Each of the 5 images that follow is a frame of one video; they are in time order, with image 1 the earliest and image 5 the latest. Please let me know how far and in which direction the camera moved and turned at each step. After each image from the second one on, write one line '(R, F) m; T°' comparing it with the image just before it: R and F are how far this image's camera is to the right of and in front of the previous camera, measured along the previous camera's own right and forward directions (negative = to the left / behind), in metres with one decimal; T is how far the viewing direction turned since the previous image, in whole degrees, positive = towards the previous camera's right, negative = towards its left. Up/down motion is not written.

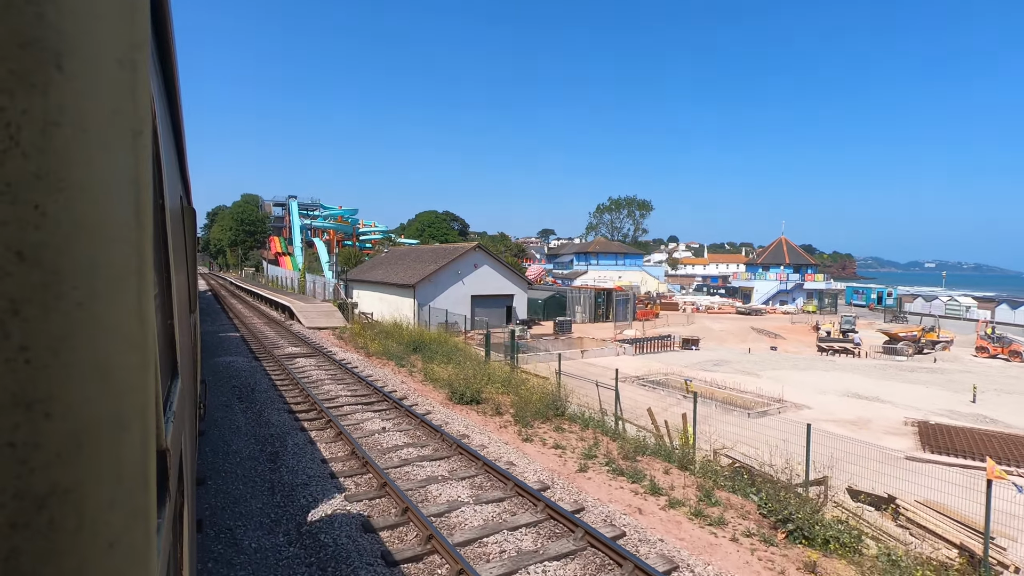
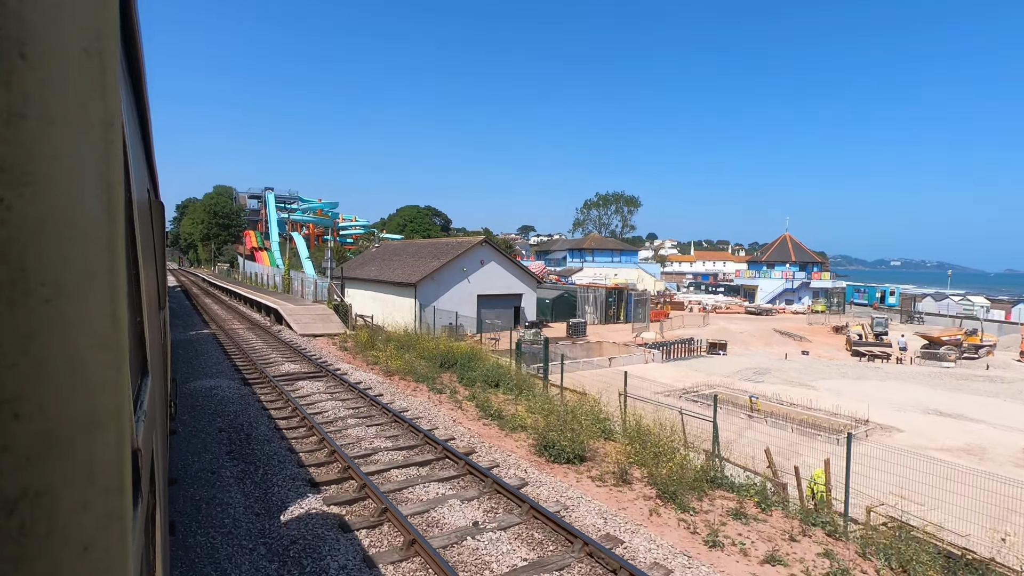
(-0.1, +0.2) m; +2°
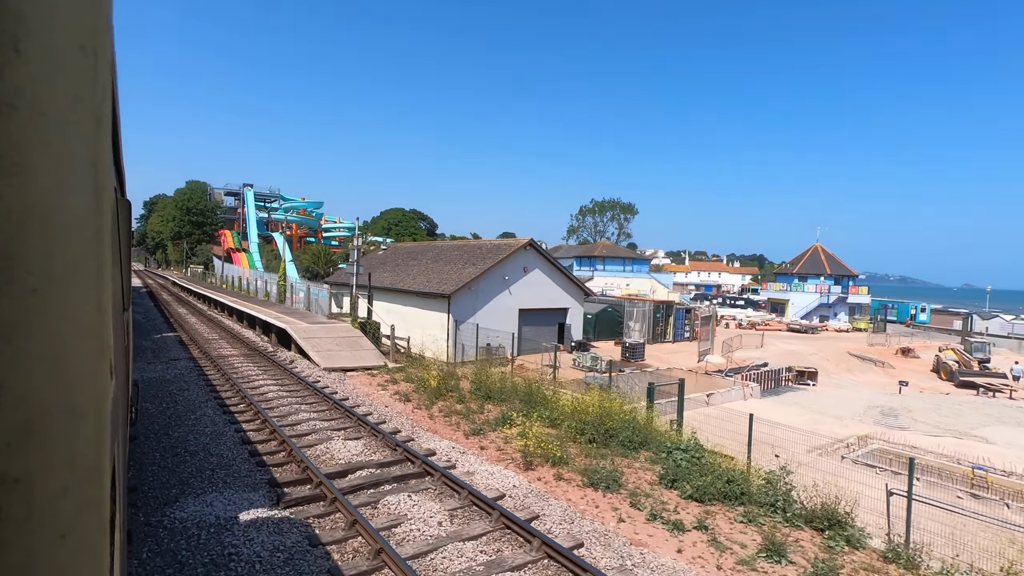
(-0.2, +0.3) m; +3°
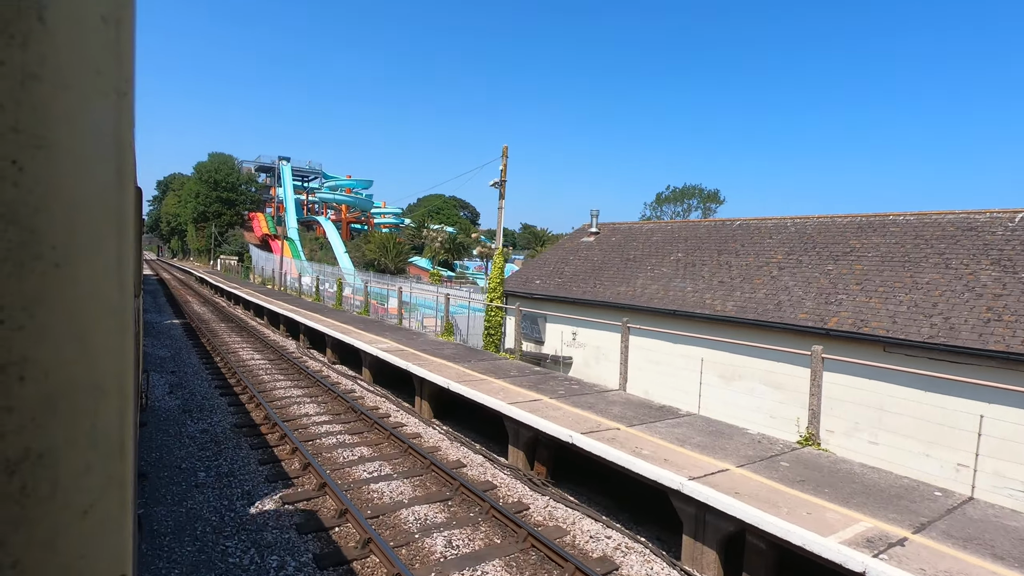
(-0.7, +1.0) m; -1°
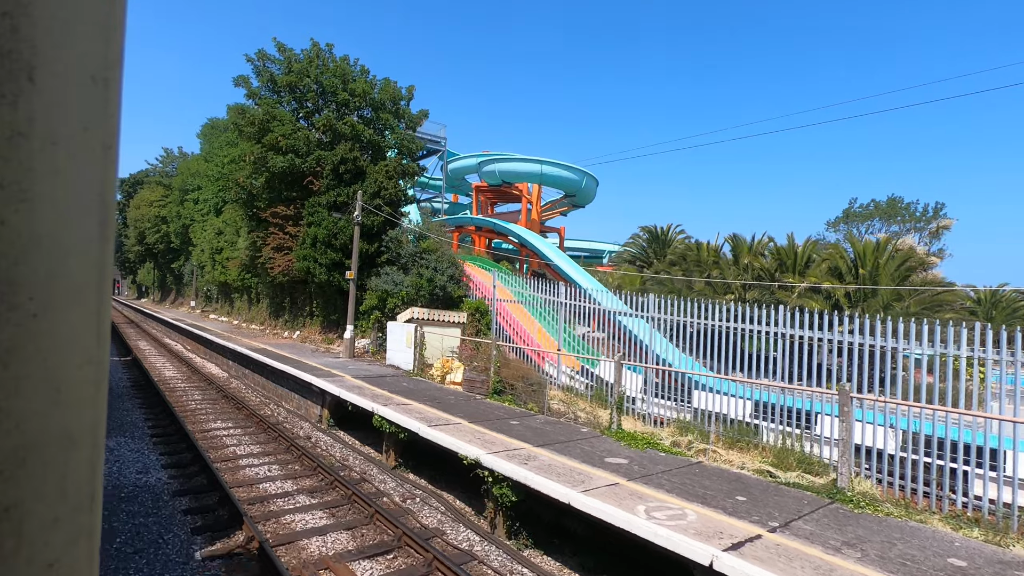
(0.0, -0.2) m; +1°
